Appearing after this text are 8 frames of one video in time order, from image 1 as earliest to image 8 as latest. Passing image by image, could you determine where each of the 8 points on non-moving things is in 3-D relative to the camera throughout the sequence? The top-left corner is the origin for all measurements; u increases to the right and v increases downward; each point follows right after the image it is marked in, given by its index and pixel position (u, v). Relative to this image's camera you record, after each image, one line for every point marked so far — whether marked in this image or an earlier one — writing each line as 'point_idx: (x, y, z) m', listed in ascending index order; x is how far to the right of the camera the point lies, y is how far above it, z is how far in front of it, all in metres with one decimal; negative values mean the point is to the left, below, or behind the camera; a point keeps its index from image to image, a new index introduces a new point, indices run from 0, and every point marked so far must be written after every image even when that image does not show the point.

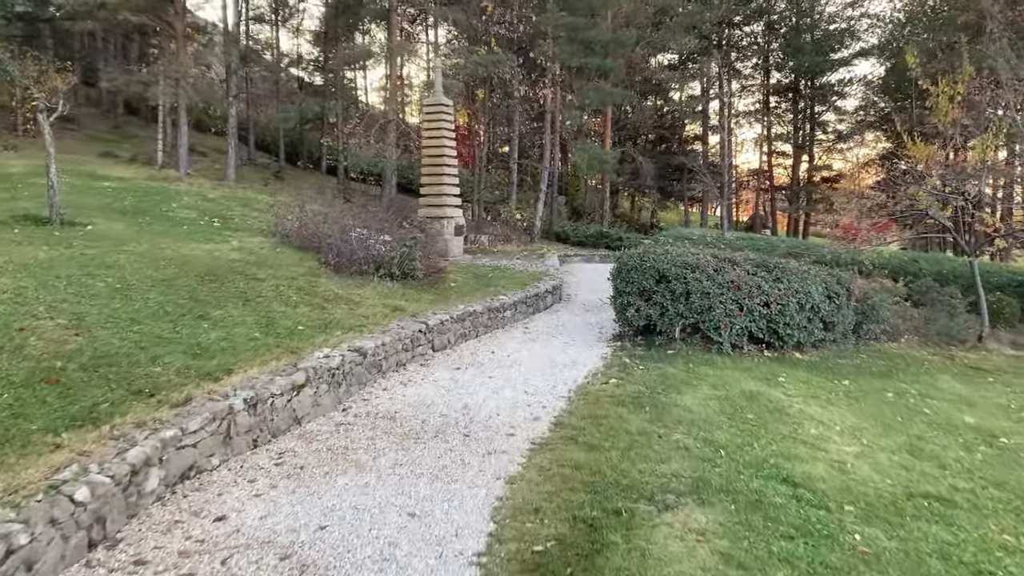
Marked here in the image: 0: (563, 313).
0: (+0.6, -0.3, +9.0) m
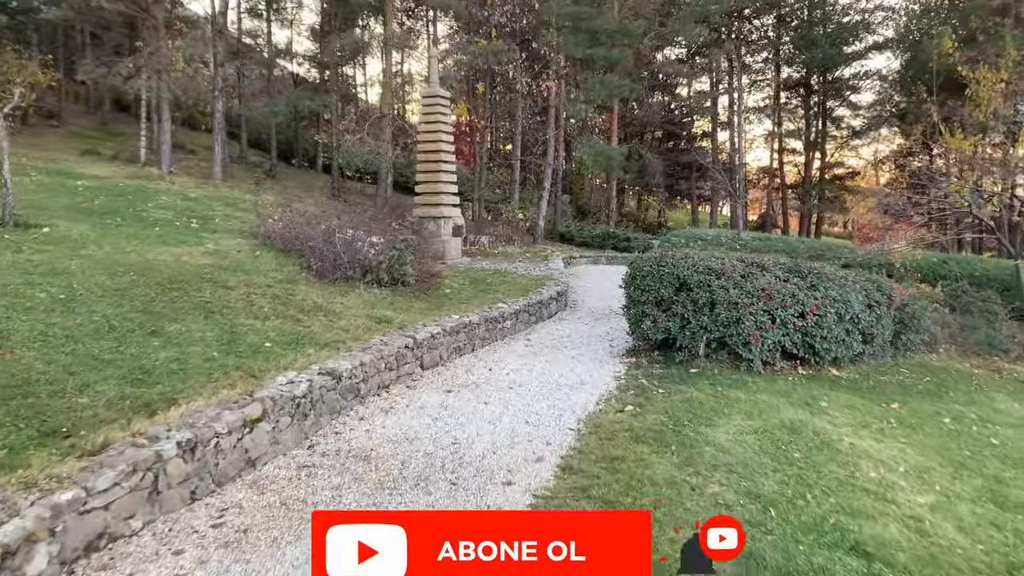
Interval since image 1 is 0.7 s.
0: (+0.6, -0.4, +8.2) m
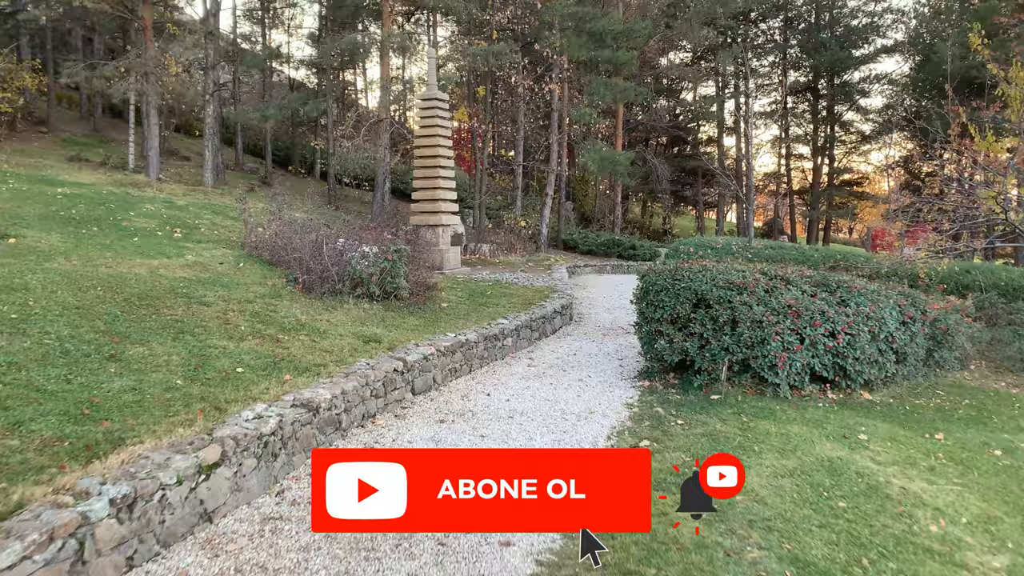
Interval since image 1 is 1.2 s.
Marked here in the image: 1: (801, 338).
0: (+0.6, -0.5, +7.6) m
1: (+1.9, -0.3, +5.2) m
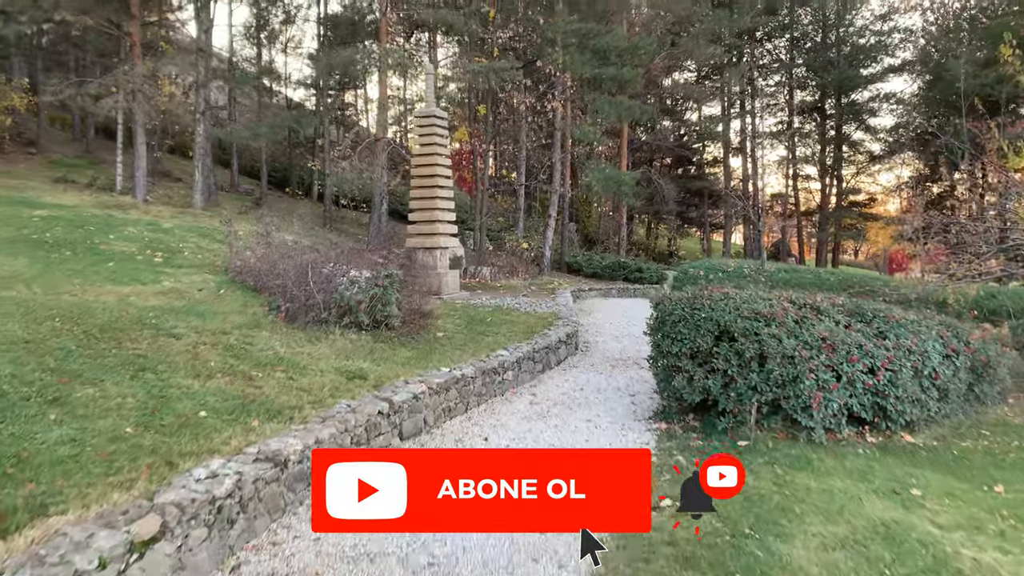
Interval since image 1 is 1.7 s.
0: (+0.6, -0.7, +7.0) m
1: (+1.9, -0.5, +4.6) m
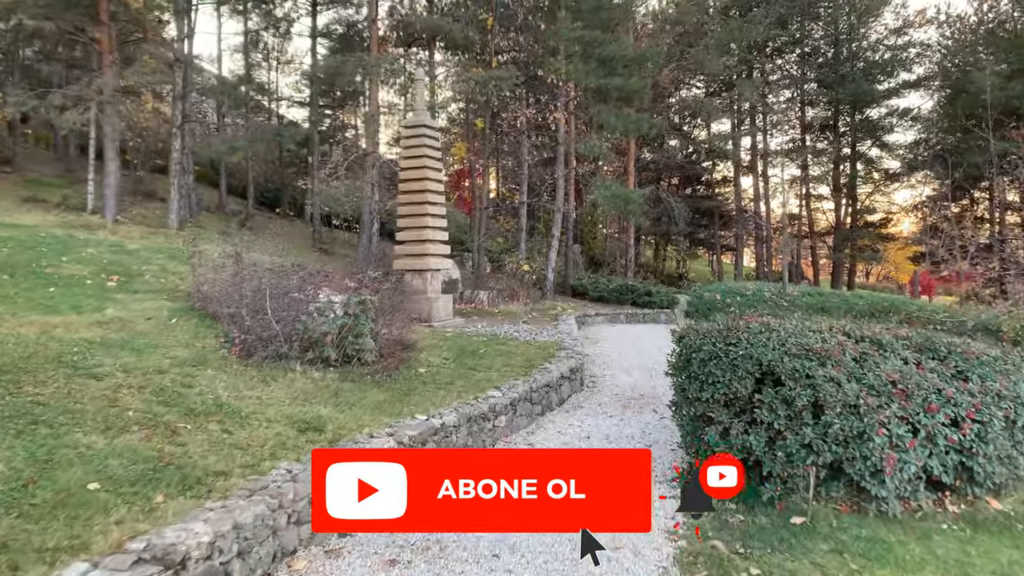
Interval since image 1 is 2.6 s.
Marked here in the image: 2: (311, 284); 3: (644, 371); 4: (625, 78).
0: (+0.6, -0.9, +6.0) m
1: (+1.8, -0.6, +3.6) m
2: (-1.6, 0.0, +6.4) m
3: (+1.3, -0.8, +7.8) m
4: (+1.9, +3.5, +13.5) m
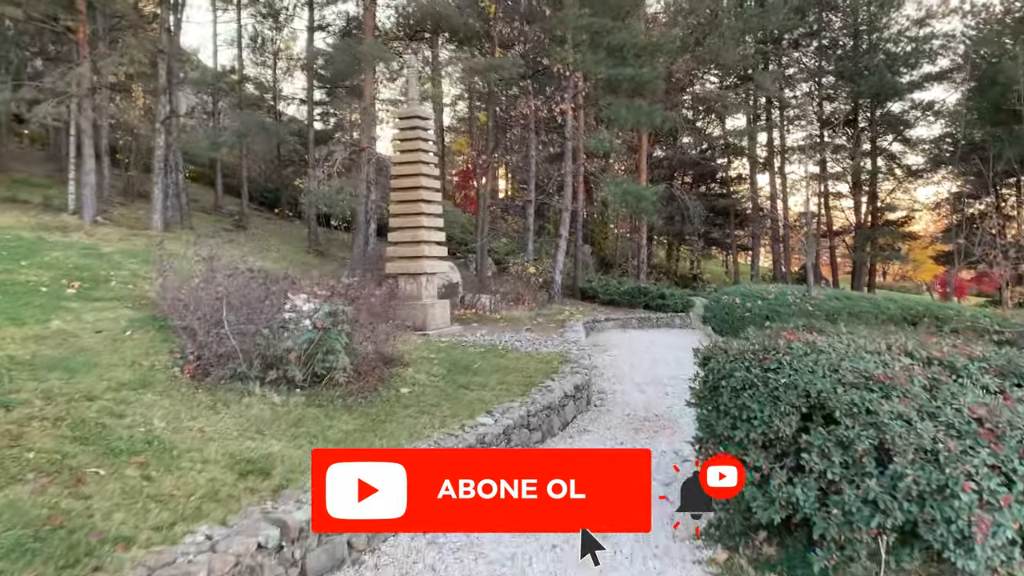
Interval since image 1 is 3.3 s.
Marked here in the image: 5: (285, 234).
0: (+0.5, -1.0, +5.3) m
1: (+1.7, -0.7, +2.8) m
2: (-1.6, 0.0, +5.6) m
3: (+1.3, -0.8, +7.0) m
4: (+1.9, +3.4, +12.7) m
5: (-4.3, +1.0, +15.4) m
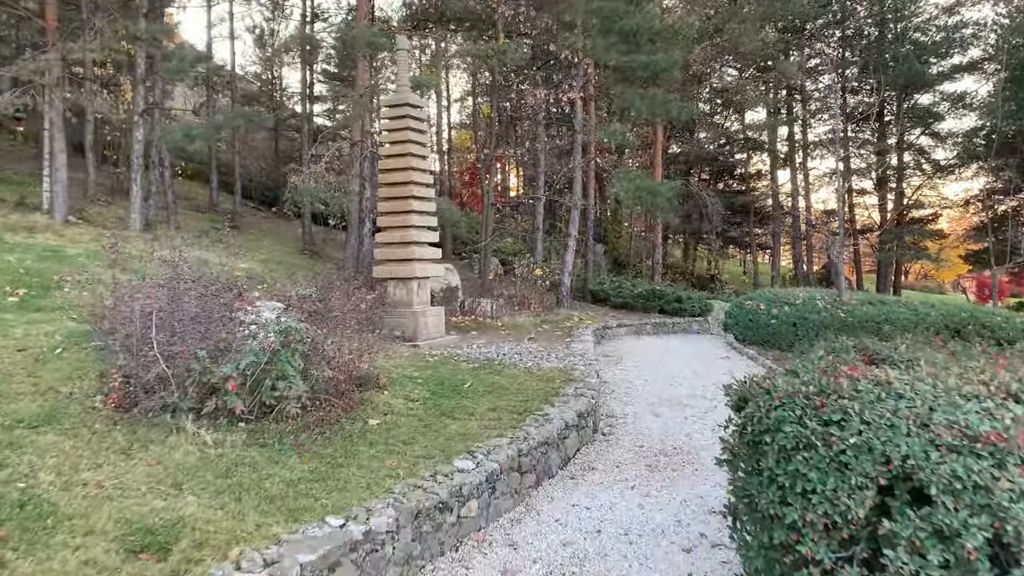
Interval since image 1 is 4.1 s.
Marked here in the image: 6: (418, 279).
0: (+0.5, -1.0, +4.4) m
1: (+1.6, -0.7, +2.0) m
2: (-1.6, -0.1, +4.8) m
3: (+1.2, -0.9, +6.1) m
4: (+2.0, +3.4, +11.8) m
5: (-4.2, +1.0, +14.6) m
6: (-0.9, +0.1, +8.0) m
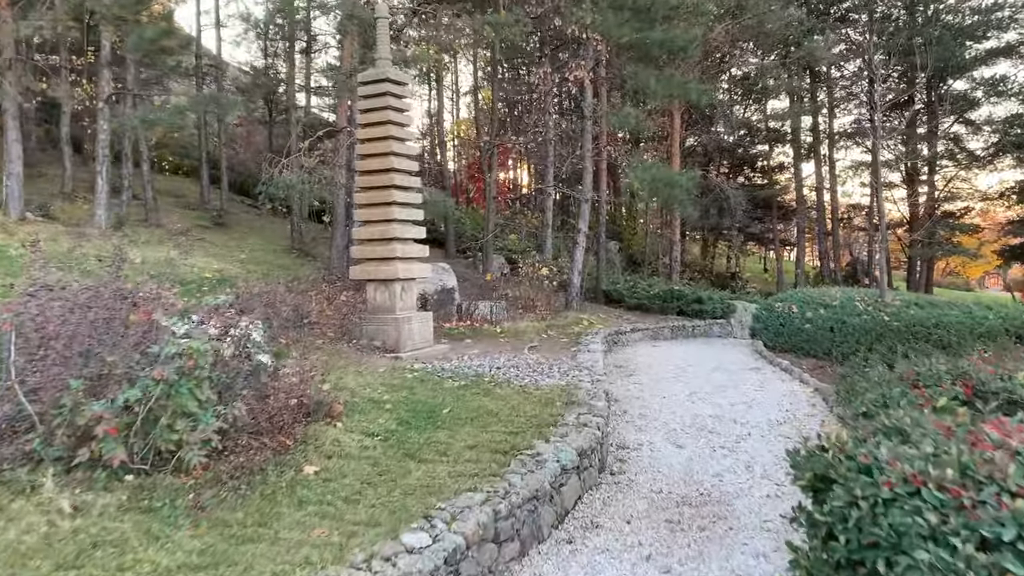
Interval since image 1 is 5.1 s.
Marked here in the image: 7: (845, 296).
0: (+0.4, -1.1, +3.4) m
1: (+1.5, -0.8, +0.9) m
2: (-1.7, -0.1, +3.8) m
3: (+1.2, -0.9, +5.1) m
4: (+2.0, +3.4, +10.7) m
5: (-4.1, +1.0, +13.7) m
6: (-0.9, 0.0, +7.0) m
7: (+3.7, -0.1, +9.0) m
